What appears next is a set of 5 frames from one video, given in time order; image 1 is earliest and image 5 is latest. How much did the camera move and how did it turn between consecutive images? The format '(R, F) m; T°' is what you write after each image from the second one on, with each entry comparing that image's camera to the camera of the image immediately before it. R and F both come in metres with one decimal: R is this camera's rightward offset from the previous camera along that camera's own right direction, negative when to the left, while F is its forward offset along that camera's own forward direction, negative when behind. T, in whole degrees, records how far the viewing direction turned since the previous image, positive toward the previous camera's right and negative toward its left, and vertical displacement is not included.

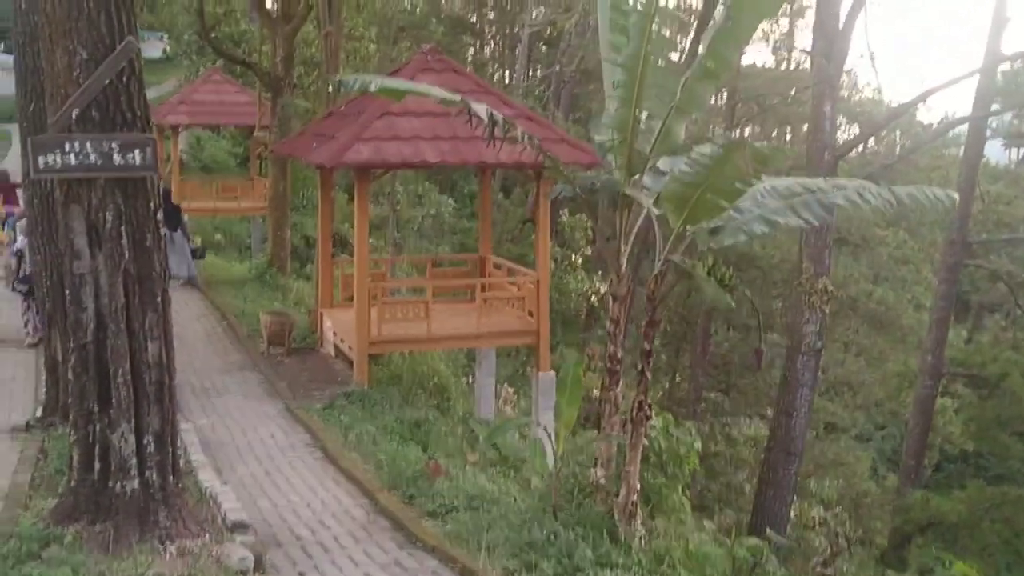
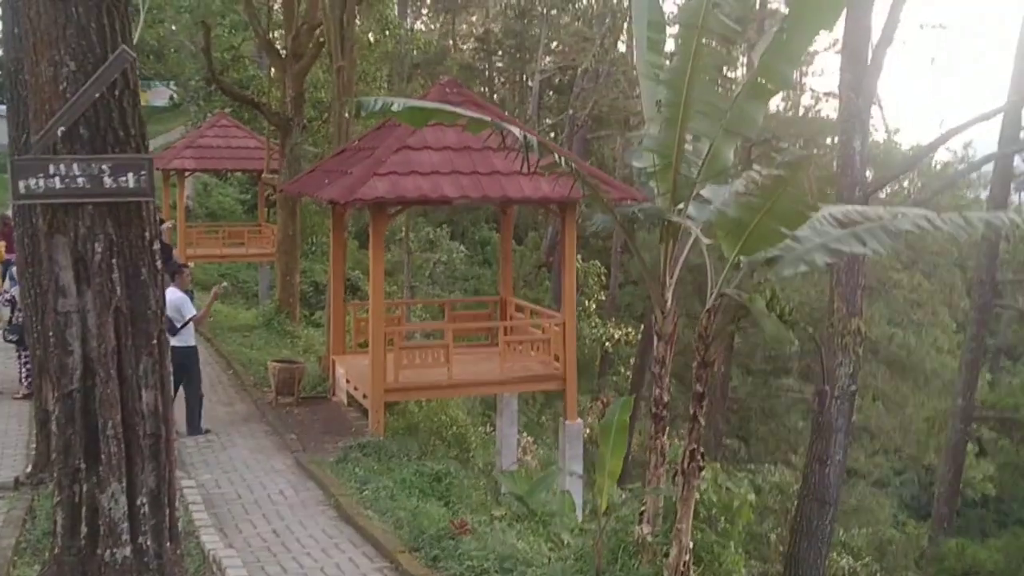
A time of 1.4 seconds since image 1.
(-0.2, +0.7) m; 0°
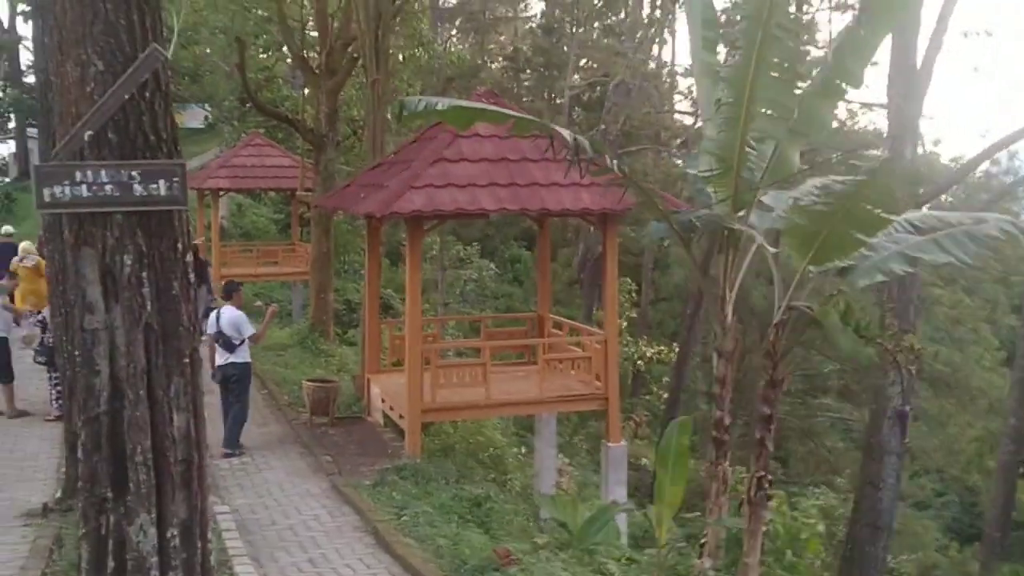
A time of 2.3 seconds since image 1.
(-0.1, +0.4) m; -2°
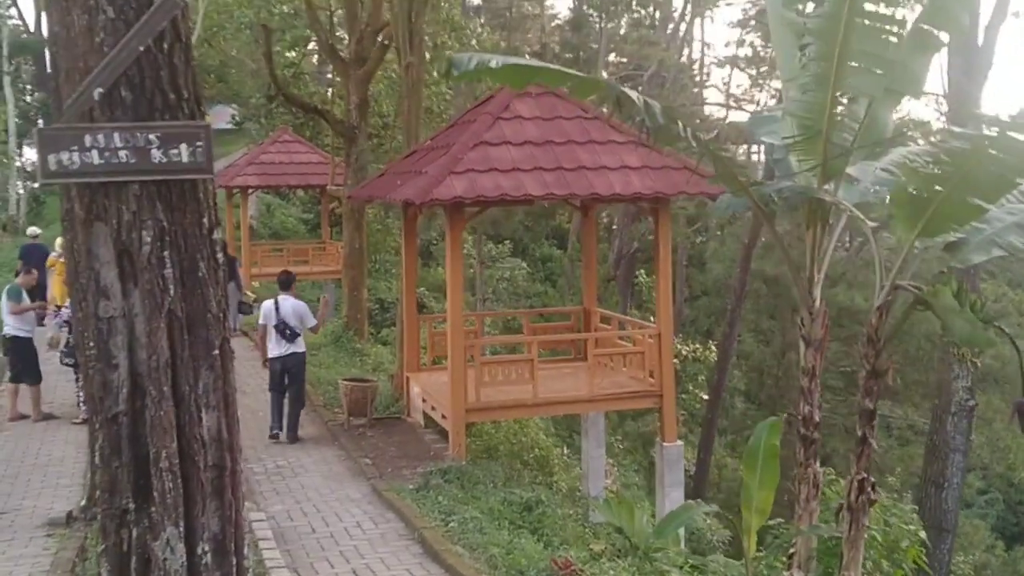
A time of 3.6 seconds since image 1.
(-0.2, +0.6) m; -2°
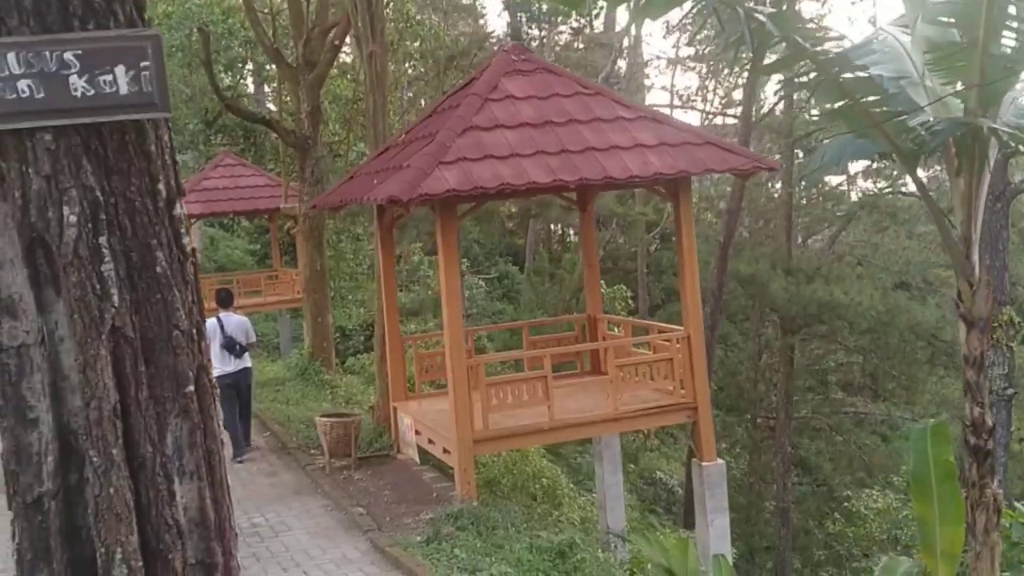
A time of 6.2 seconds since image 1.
(-0.5, +1.5) m; +3°
